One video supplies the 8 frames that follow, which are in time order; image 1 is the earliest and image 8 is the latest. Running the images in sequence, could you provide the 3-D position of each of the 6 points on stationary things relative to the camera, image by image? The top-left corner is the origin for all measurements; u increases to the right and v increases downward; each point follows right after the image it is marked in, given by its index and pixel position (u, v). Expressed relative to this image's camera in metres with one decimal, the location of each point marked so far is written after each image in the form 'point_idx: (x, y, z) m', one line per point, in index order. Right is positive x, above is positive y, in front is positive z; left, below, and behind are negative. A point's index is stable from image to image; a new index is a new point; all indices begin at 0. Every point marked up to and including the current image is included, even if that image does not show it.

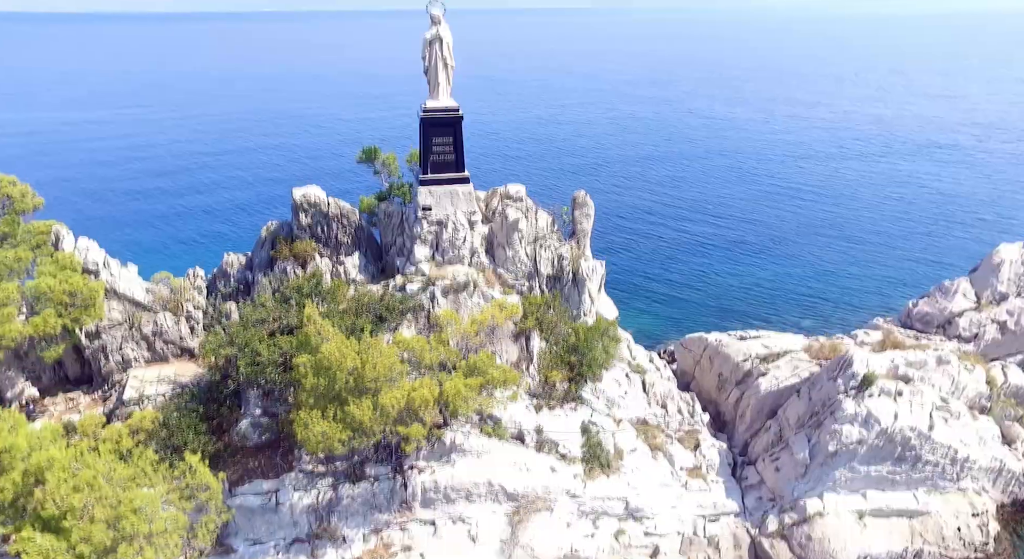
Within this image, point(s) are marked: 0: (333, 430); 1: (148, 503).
0: (-5.3, -4.5, +19.8) m
1: (-10.6, -6.3, +19.2) m
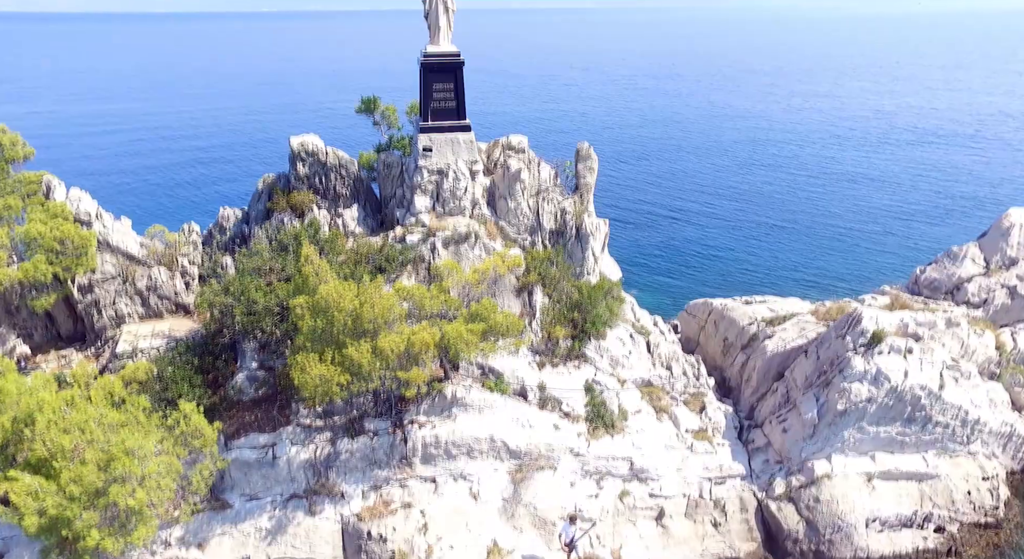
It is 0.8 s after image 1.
0: (-5.2, -2.8, +19.3) m
1: (-10.5, -4.6, +18.7) m
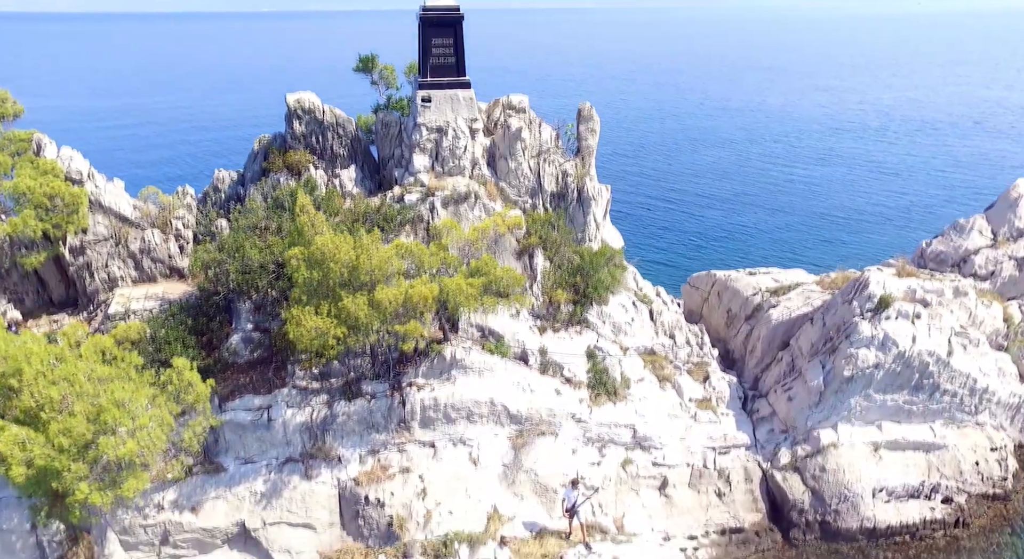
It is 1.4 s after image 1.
0: (-5.2, -1.3, +18.8) m
1: (-10.5, -3.2, +18.2) m
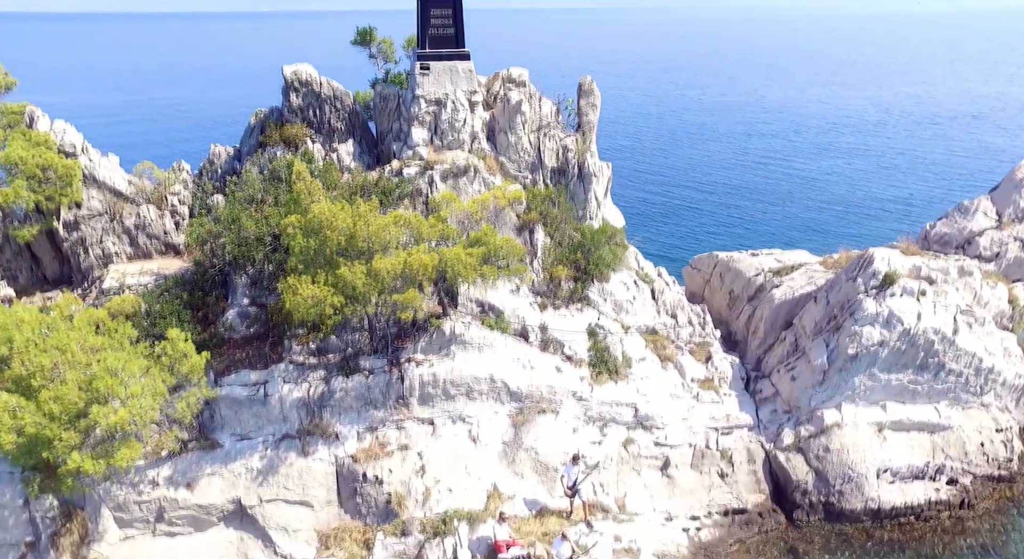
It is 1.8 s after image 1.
0: (-5.2, -0.5, +18.4) m
1: (-10.5, -2.3, +17.8) m
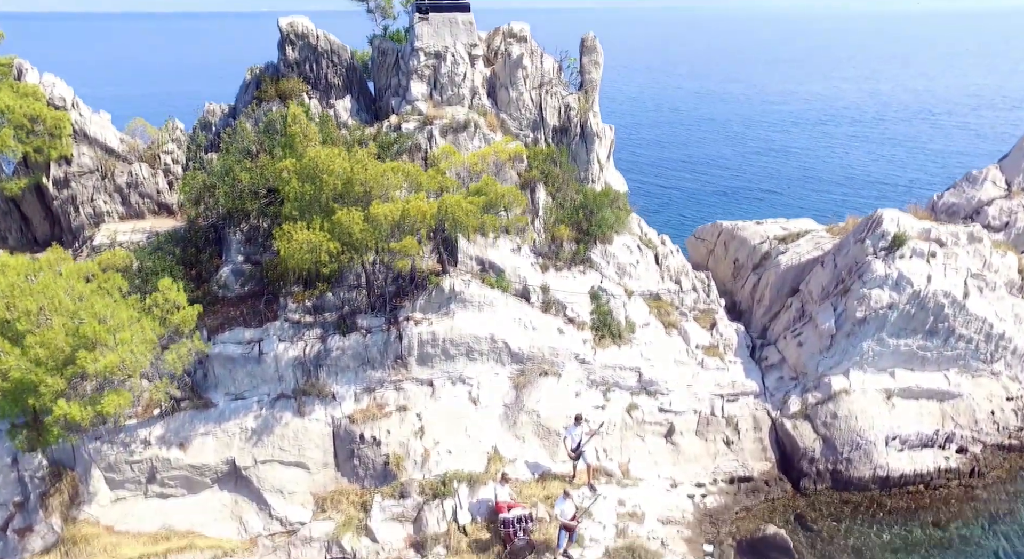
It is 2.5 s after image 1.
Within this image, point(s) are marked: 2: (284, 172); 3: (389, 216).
0: (-5.1, +1.0, +17.9) m
1: (-10.5, -0.8, +17.3) m
2: (-6.4, +3.0, +18.7) m
3: (-3.3, +1.7, +18.2) m
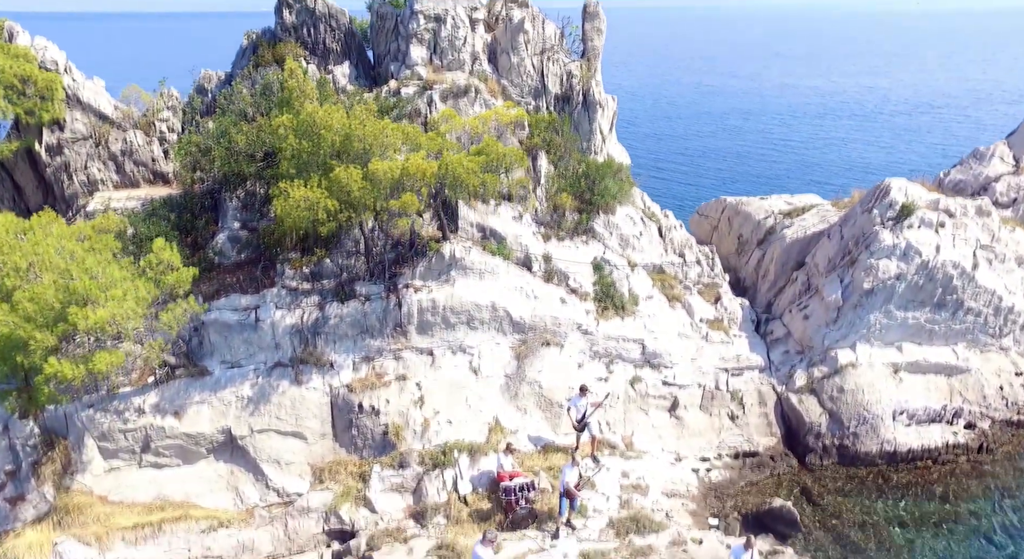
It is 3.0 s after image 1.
0: (-5.1, +2.1, +17.5) m
1: (-10.4, +0.3, +16.8) m
2: (-6.3, +4.1, +18.3) m
3: (-3.3, +2.8, +17.8) m
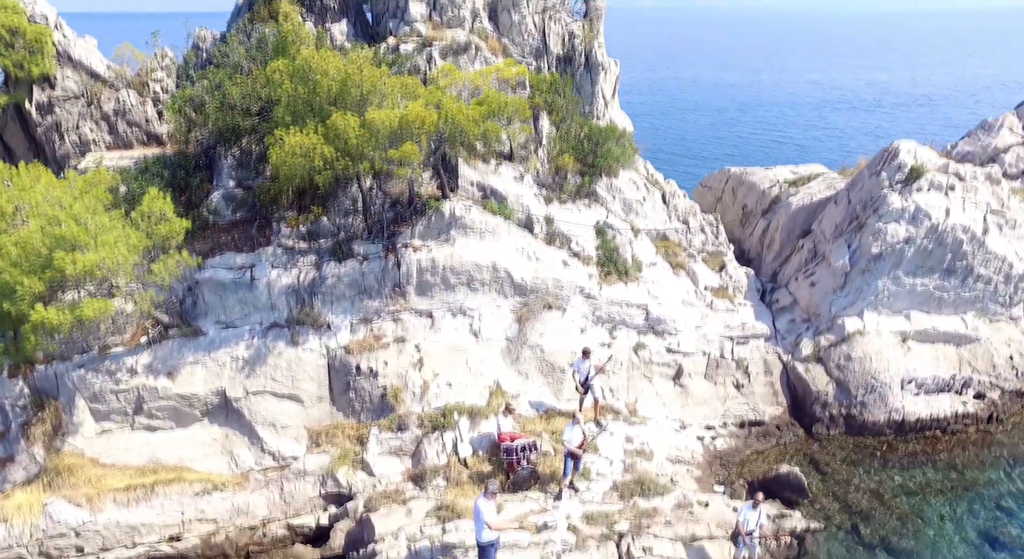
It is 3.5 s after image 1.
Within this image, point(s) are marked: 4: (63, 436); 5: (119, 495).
0: (-5.1, +3.4, +17.0) m
1: (-10.4, +1.6, +16.4) m
2: (-6.3, +5.4, +17.8) m
3: (-3.3, +4.1, +17.3) m
4: (-13.4, -4.6, +19.8) m
5: (-11.2, -6.2, +19.0) m
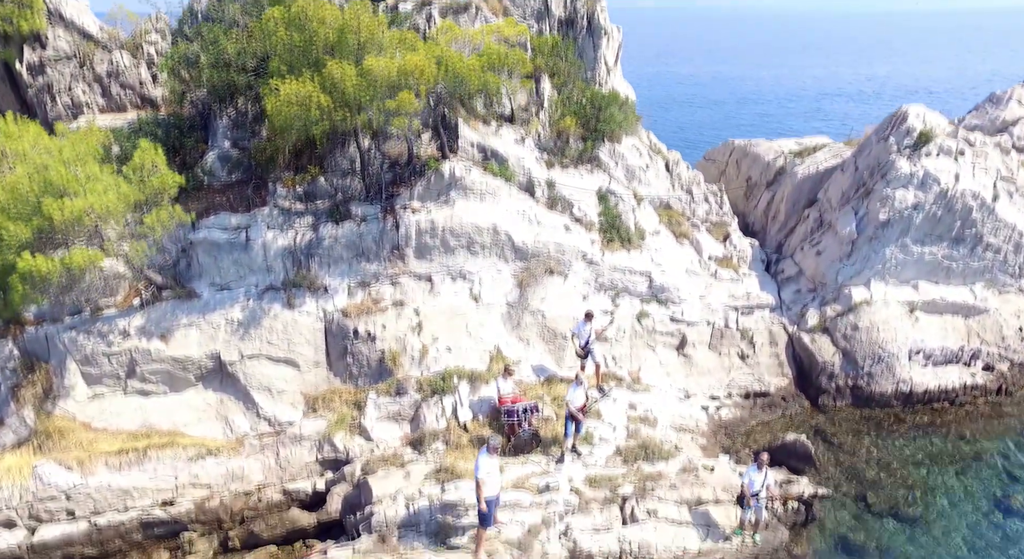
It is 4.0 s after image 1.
0: (-5.0, +4.6, +16.6) m
1: (-10.3, +2.7, +15.9) m
2: (-6.3, +6.5, +17.4) m
3: (-3.2, +5.3, +16.9) m
4: (-13.4, -3.5, +19.3) m
5: (-11.2, -5.0, +18.6) m
